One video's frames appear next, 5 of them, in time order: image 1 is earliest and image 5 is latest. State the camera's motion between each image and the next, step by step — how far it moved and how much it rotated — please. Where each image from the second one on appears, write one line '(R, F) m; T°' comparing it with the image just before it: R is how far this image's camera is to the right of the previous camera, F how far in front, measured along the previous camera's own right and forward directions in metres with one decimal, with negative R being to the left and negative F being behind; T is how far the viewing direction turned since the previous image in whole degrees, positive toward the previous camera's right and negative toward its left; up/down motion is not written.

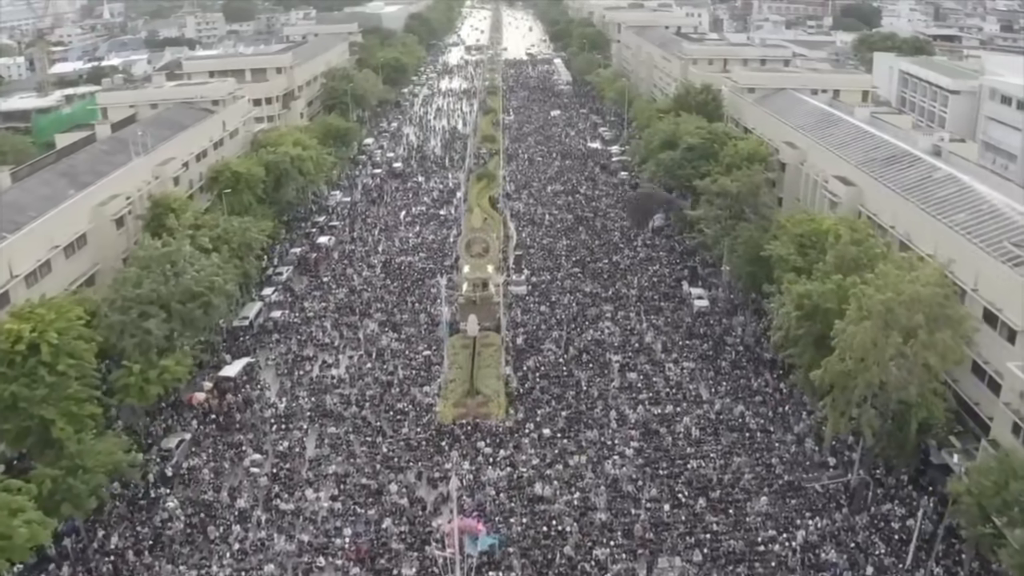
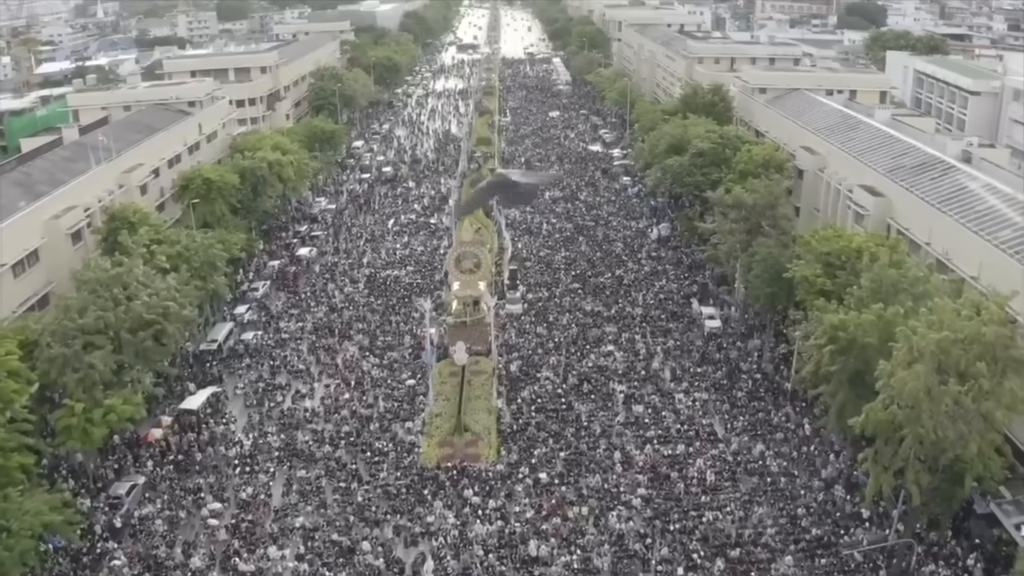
(+0.2, +3.6) m; 0°
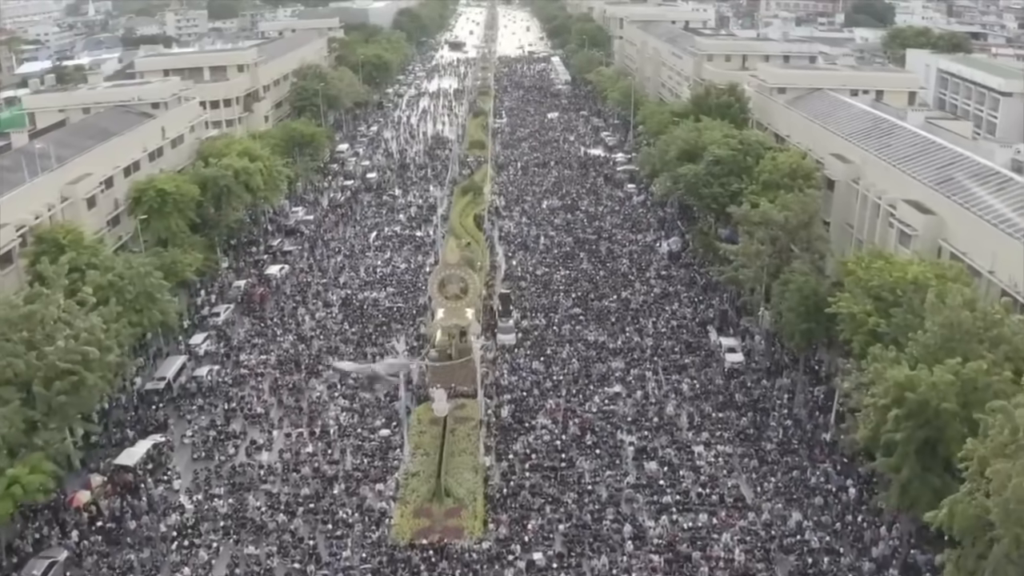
(+0.3, +4.8) m; 0°
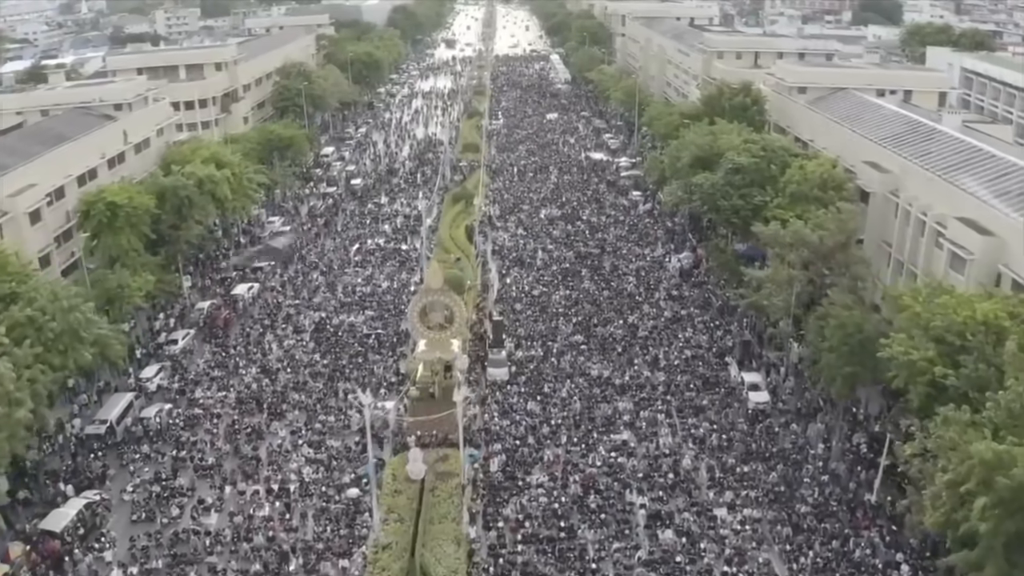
(+0.3, +4.2) m; 0°
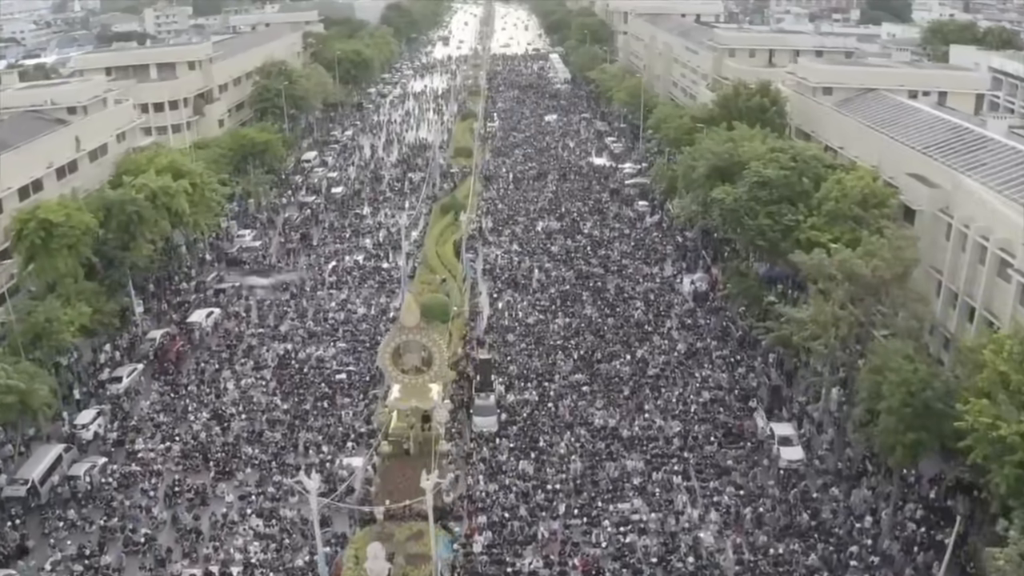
(+0.3, +4.3) m; 0°
